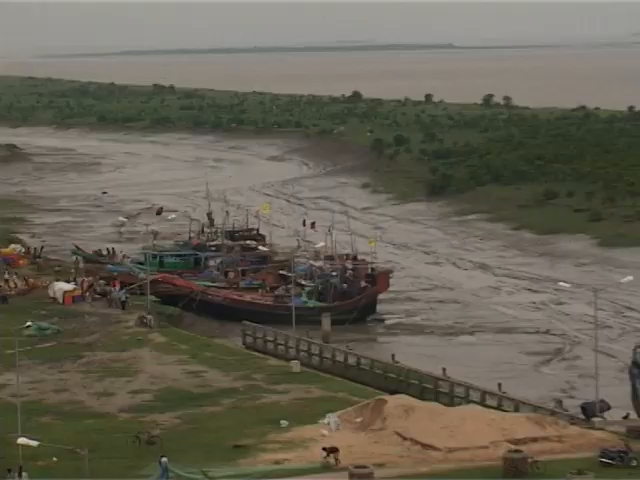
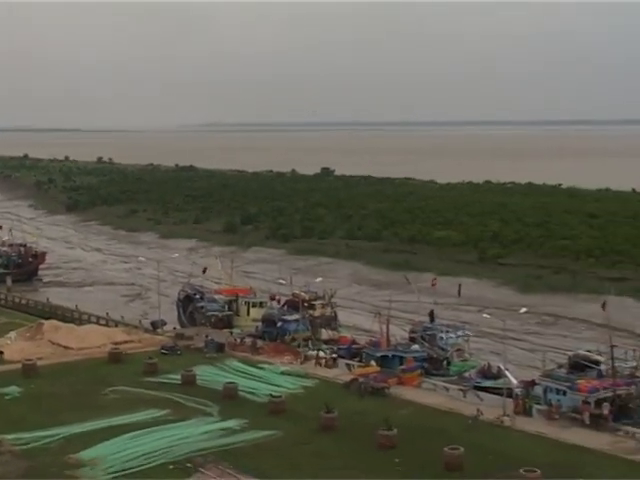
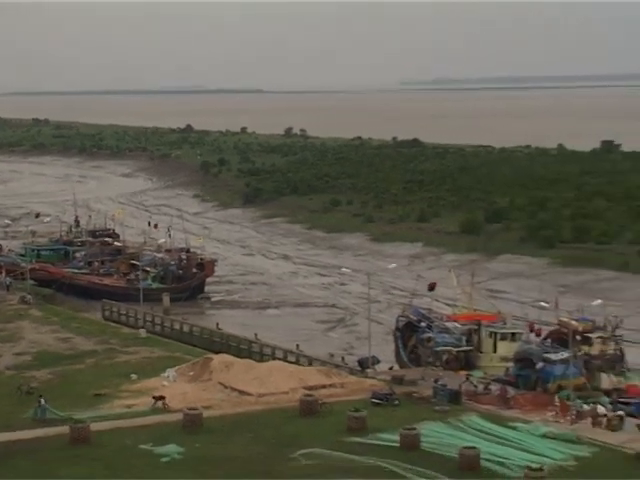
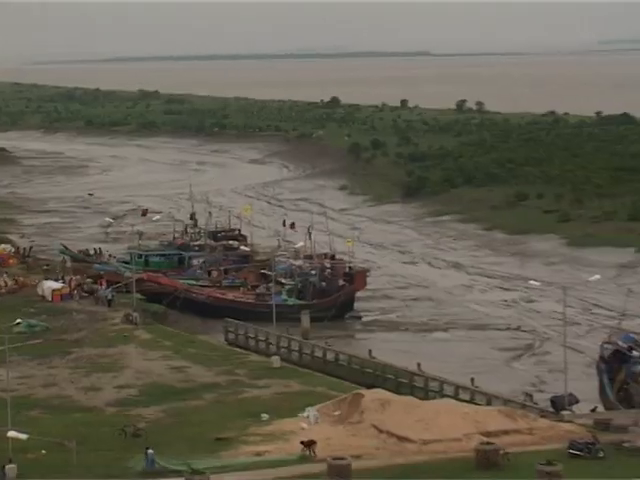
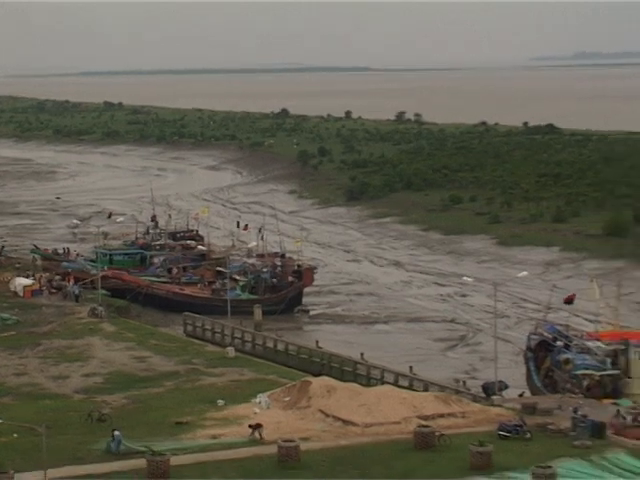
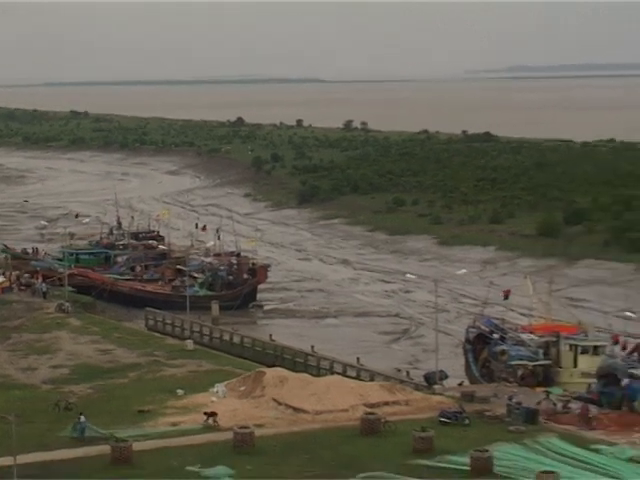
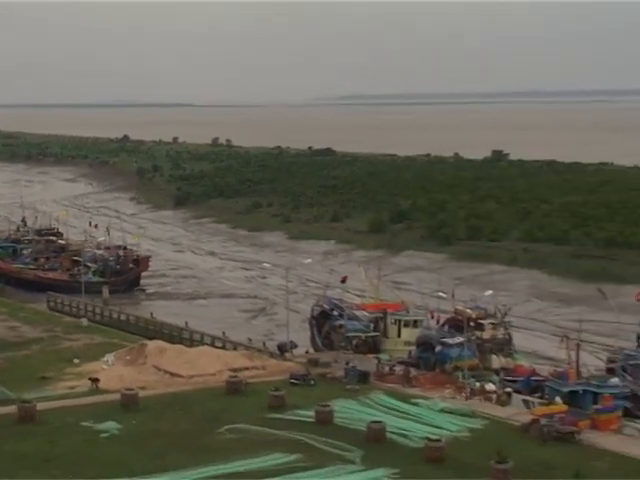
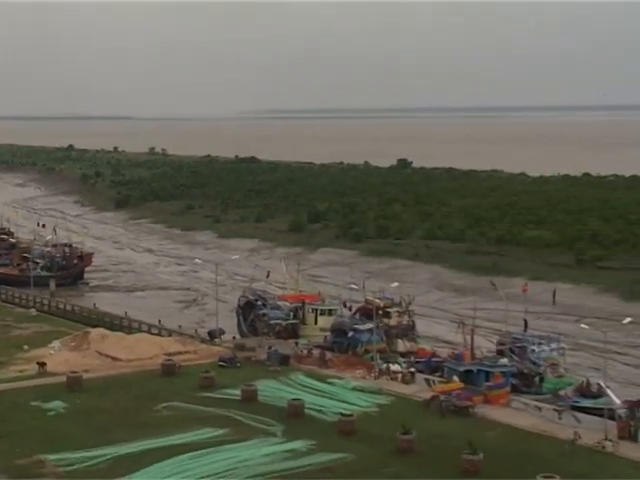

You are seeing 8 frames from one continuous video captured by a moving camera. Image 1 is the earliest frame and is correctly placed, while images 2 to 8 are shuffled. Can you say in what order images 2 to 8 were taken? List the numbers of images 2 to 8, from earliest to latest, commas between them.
4, 5, 6, 3, 7, 8, 2
